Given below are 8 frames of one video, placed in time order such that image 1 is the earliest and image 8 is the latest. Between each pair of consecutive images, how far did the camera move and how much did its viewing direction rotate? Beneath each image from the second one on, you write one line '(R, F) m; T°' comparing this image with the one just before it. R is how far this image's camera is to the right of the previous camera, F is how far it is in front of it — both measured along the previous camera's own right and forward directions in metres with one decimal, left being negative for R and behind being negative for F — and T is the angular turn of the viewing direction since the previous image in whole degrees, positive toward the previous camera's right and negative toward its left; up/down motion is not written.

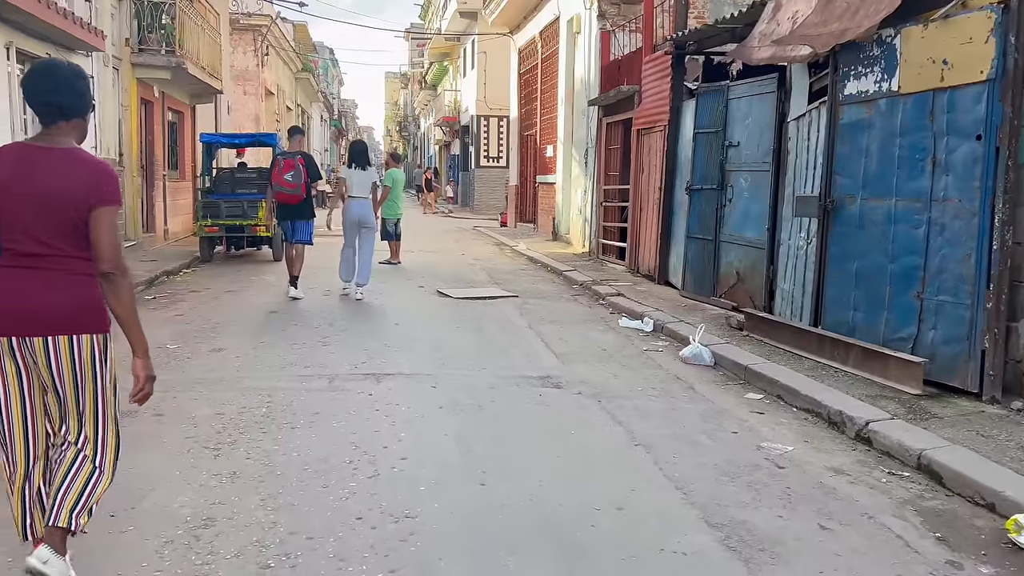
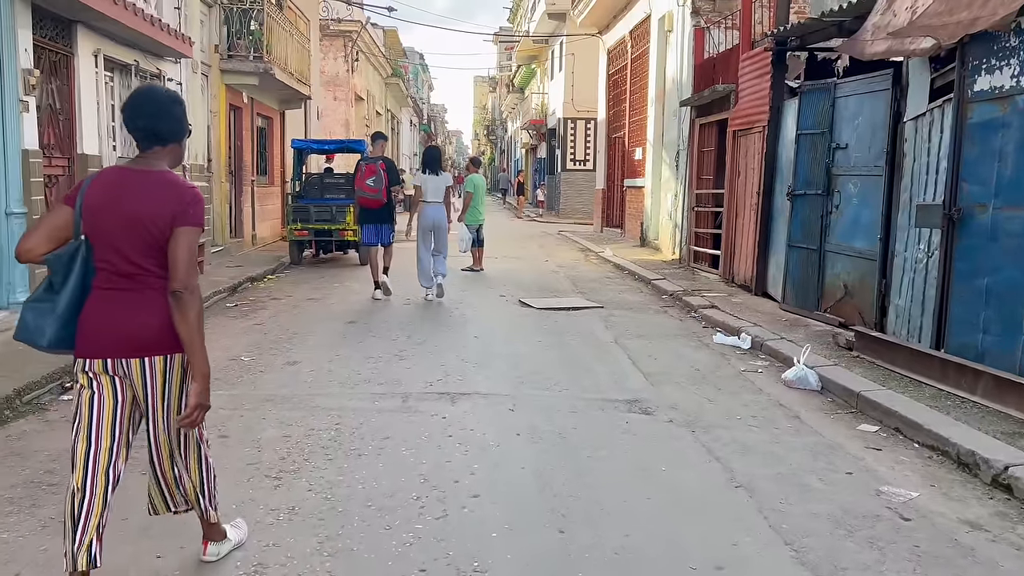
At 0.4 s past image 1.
(0.0, +0.5) m; -6°
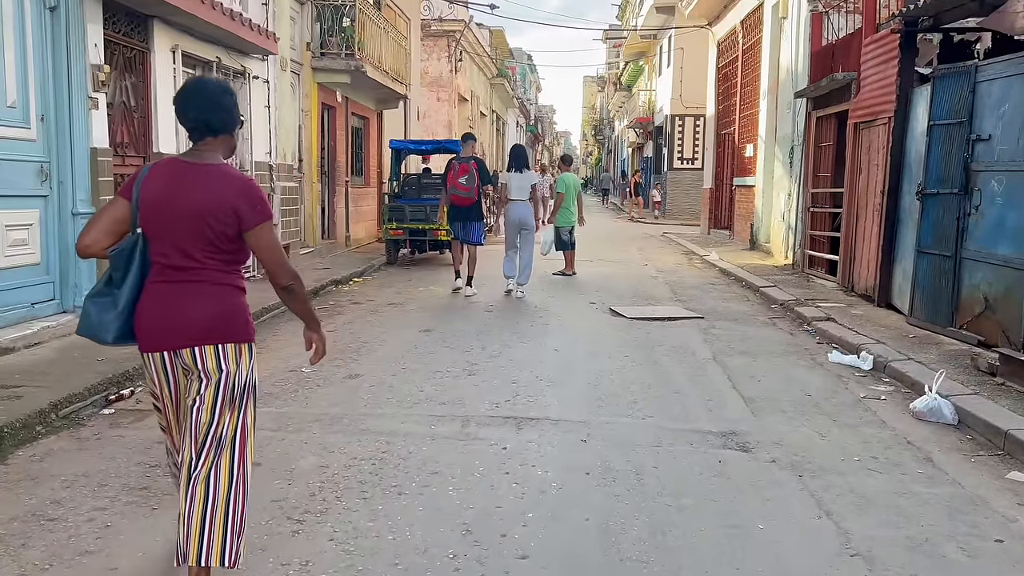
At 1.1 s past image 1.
(+0.2, +0.7) m; -7°
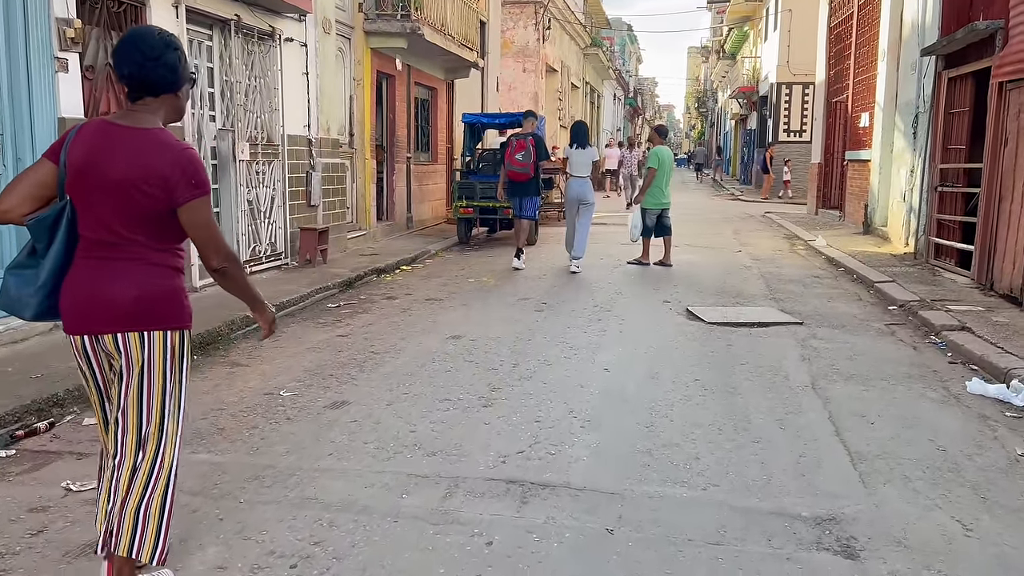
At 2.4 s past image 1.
(+0.4, +1.5) m; -7°
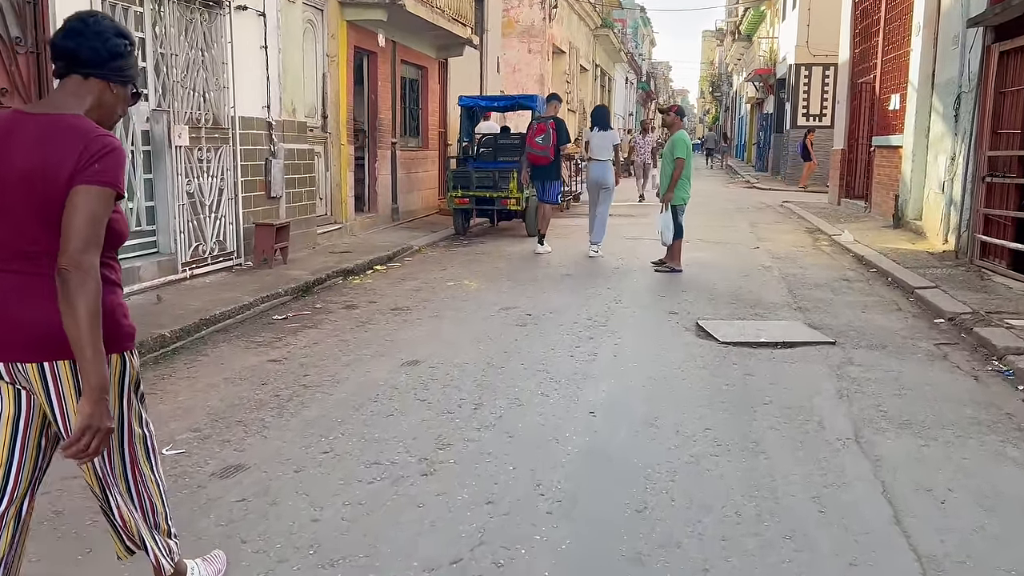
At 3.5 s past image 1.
(+0.3, +1.3) m; -1°
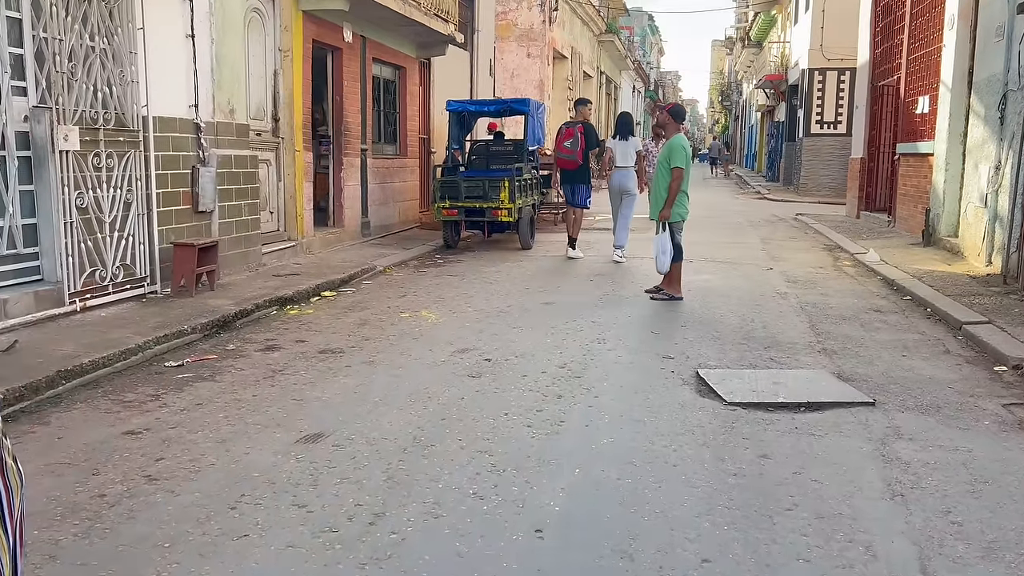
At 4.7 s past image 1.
(+0.4, +1.4) m; -1°
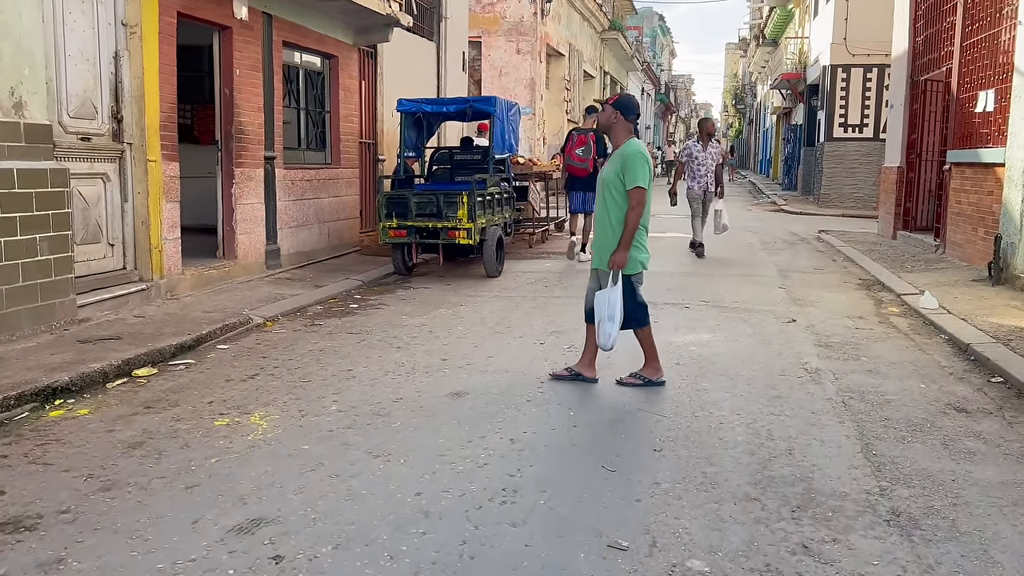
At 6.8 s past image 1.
(+0.7, +2.7) m; -1°
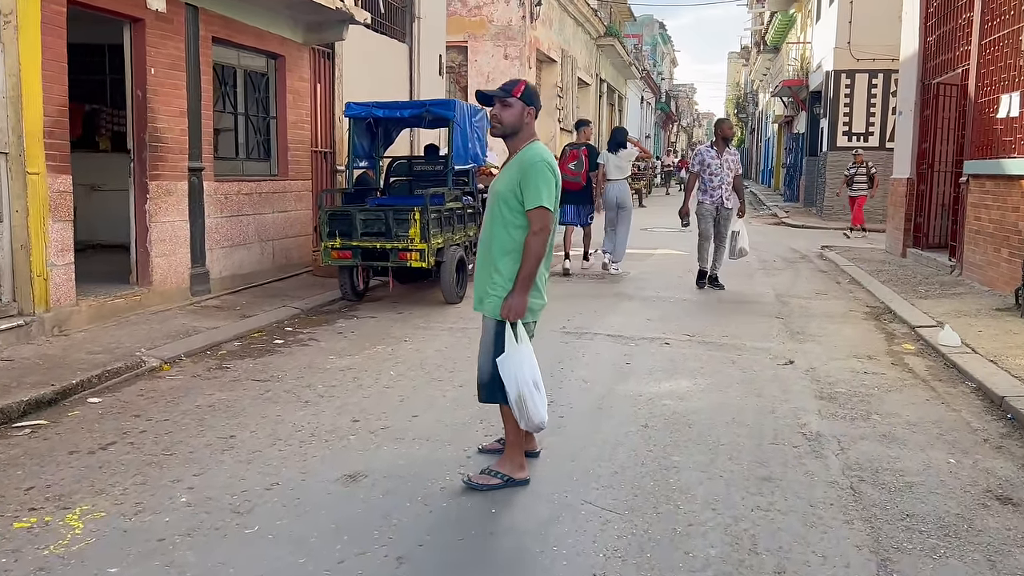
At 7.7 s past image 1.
(+0.4, +1.2) m; 0°
